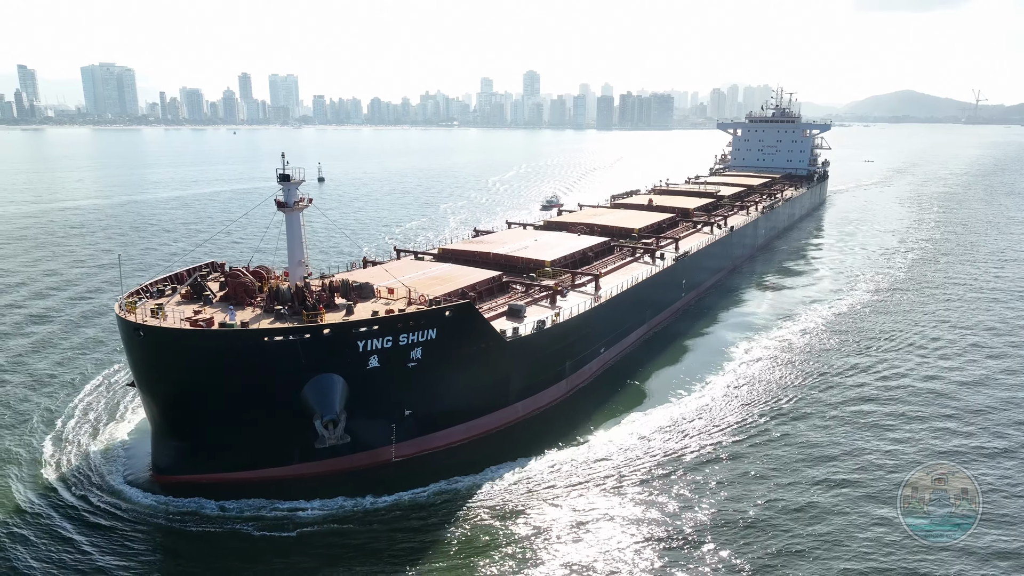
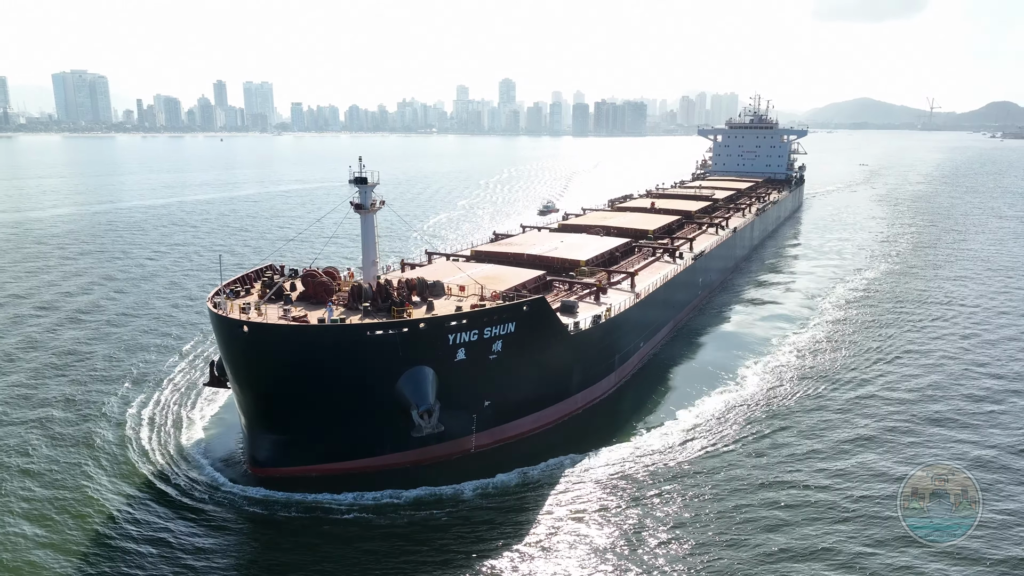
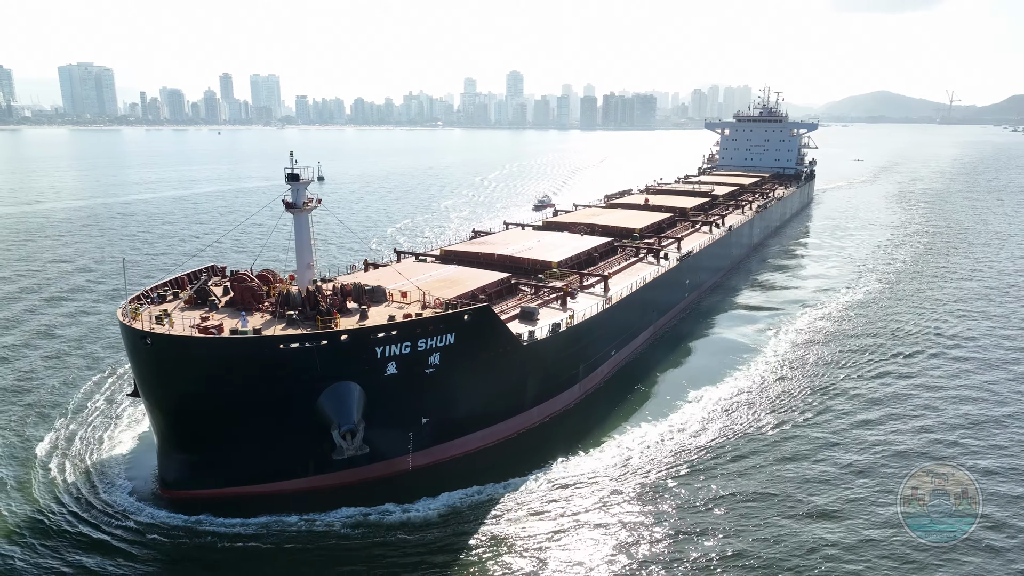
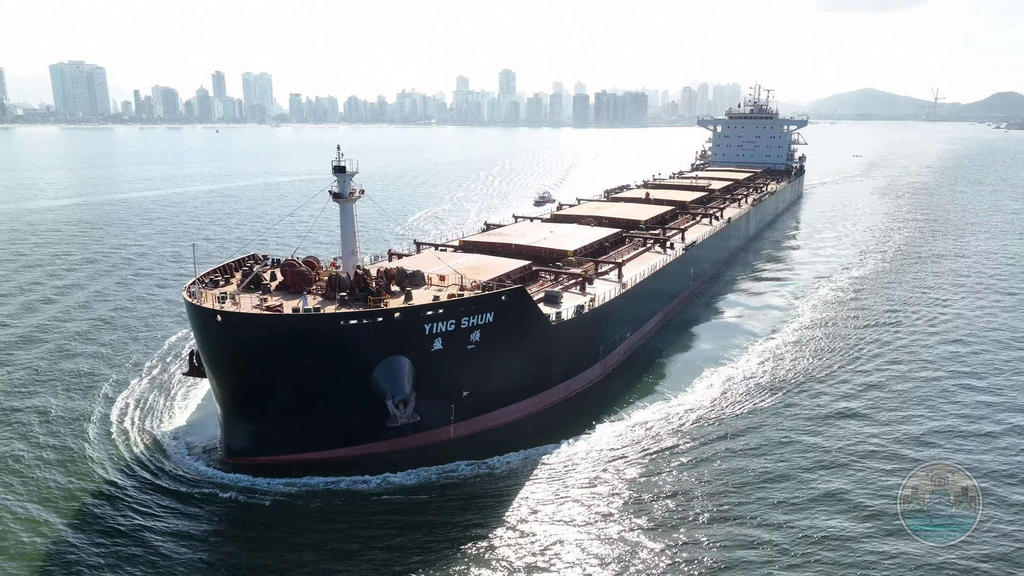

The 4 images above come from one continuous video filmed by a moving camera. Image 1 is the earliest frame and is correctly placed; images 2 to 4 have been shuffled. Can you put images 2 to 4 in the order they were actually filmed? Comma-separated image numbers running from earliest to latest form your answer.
3, 4, 2
